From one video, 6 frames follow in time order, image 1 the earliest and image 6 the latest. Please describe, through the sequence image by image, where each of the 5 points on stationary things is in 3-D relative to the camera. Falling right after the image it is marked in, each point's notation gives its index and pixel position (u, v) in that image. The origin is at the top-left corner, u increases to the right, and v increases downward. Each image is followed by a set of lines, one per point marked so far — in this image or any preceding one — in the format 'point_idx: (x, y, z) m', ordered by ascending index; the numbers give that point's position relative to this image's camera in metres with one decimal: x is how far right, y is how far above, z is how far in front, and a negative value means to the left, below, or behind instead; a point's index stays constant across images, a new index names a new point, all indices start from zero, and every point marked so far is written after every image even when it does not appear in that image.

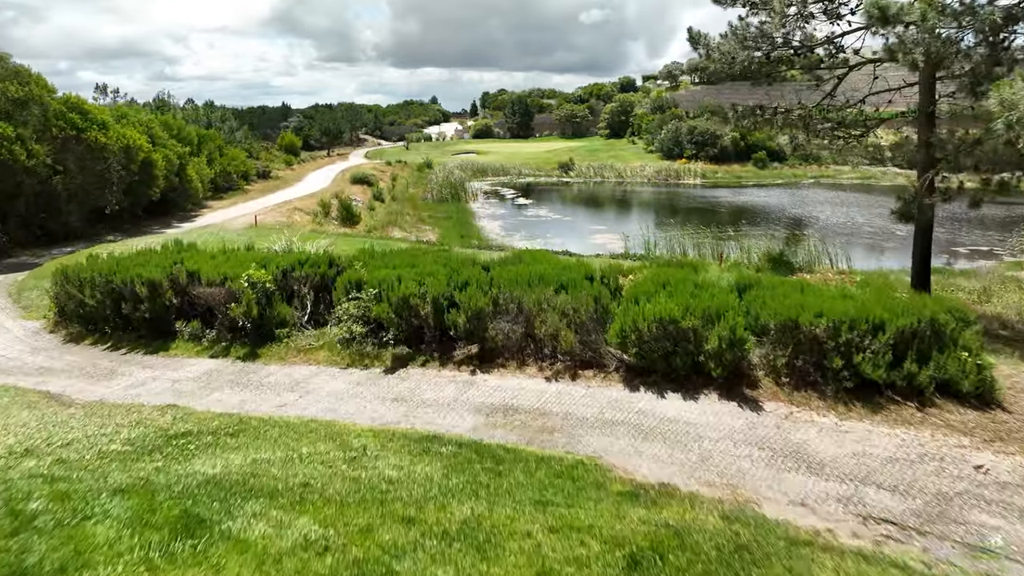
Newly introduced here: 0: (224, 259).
0: (-4.5, +0.5, +8.4) m
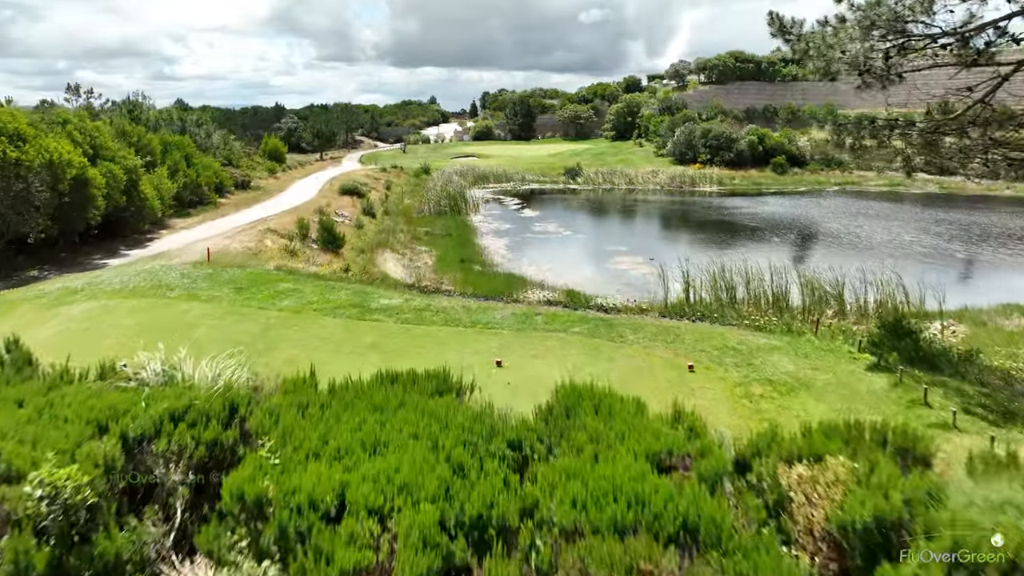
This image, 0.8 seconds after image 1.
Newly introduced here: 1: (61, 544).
0: (-4.1, -1.0, +4.6) m
1: (-3.0, -1.7, +3.7) m
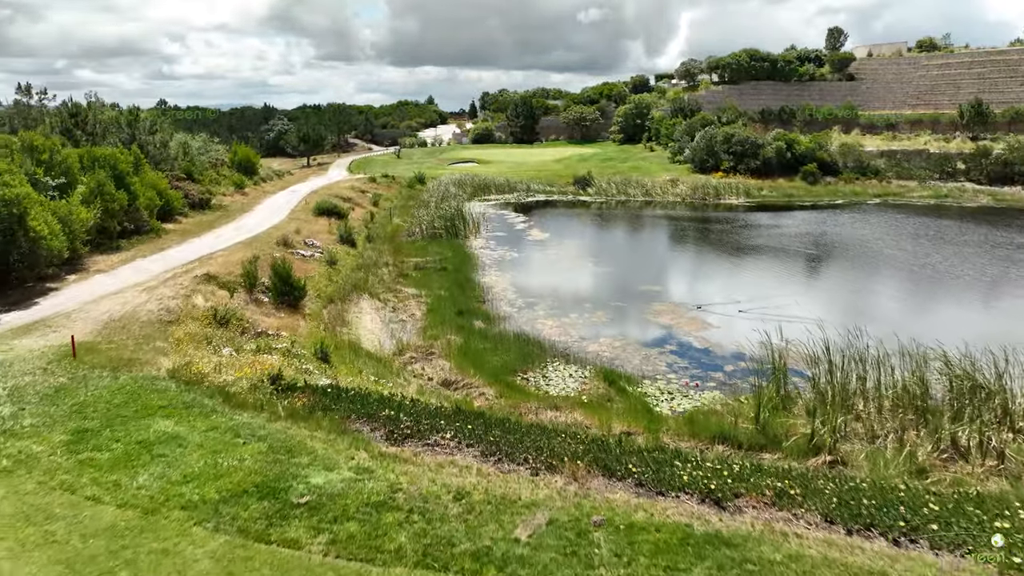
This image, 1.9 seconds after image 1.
0: (-3.6, -3.2, -0.9) m
1: (-2.6, -3.9, -1.9) m
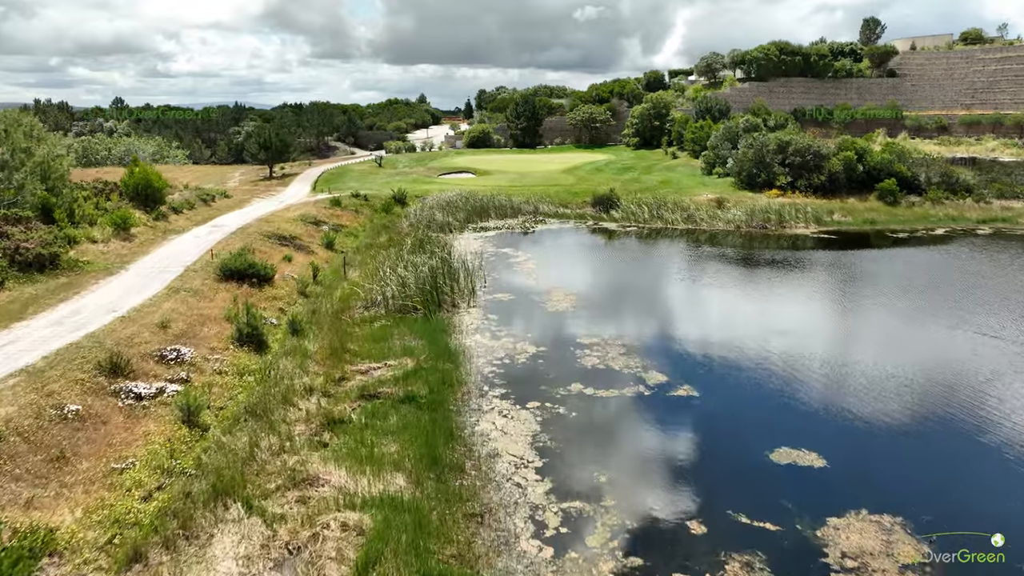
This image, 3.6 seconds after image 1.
0: (-3.0, -7.2, -12.0) m
1: (-1.9, -7.9, -12.9) m
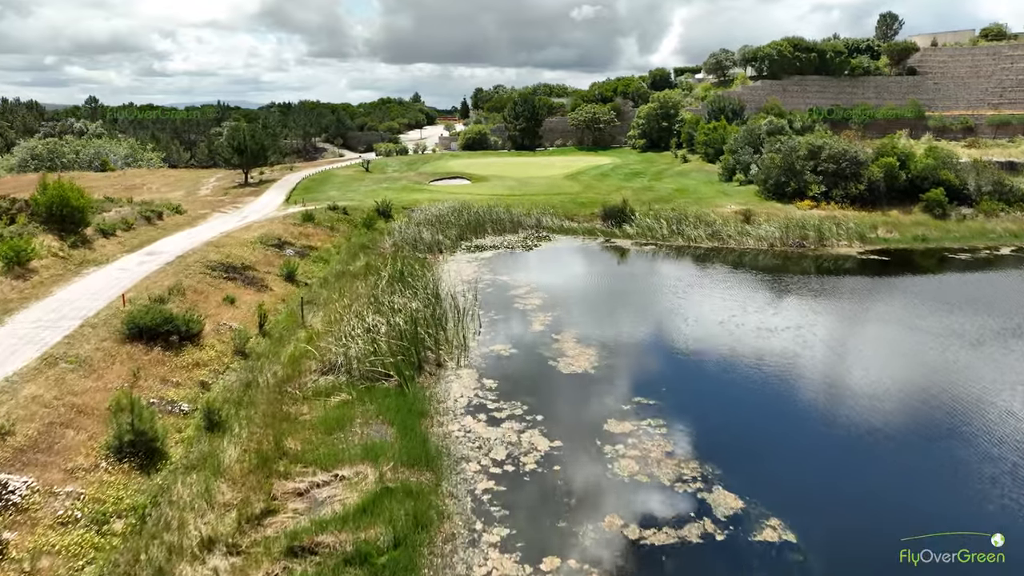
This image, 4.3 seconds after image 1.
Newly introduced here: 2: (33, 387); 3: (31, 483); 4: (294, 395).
0: (-2.7, -9.0, -17.1) m
1: (-1.7, -9.7, -18.0) m
2: (-10.9, -2.2, +12.4) m
3: (-8.6, -3.5, +9.9) m
4: (-5.9, -2.9, +14.7) m
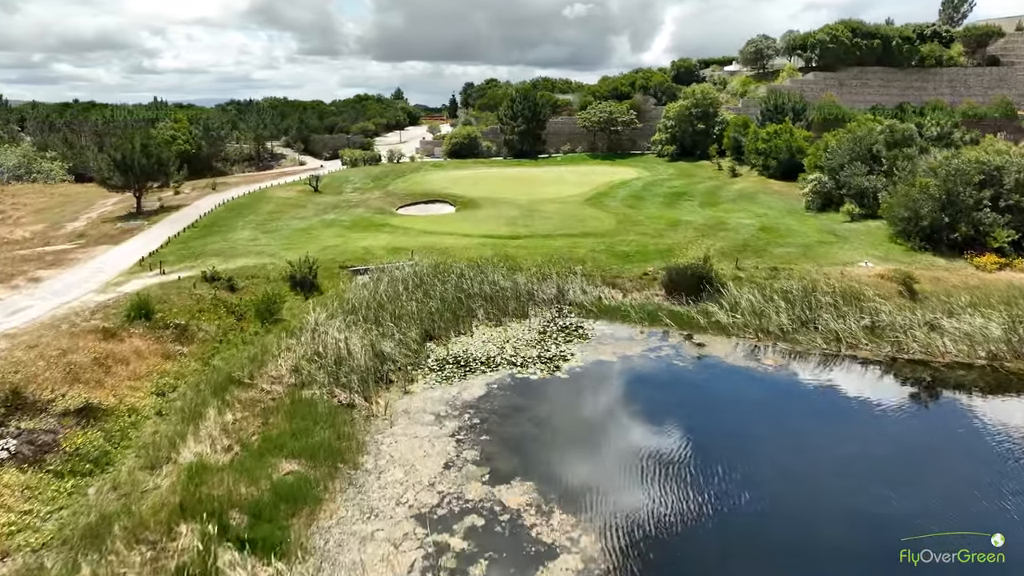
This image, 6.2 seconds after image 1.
0: (-1.7, -14.2, -32.4) m
1: (-0.6, -14.9, -33.3) m
2: (-10.3, -7.3, -3.1) m
3: (-8.0, -8.6, -5.6) m
4: (-5.3, -8.0, -0.8) m
